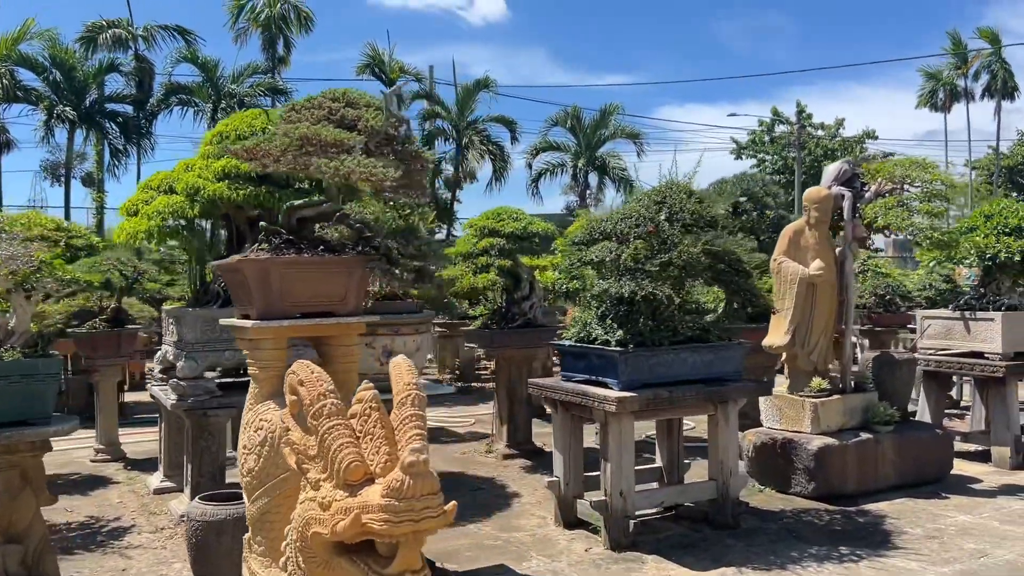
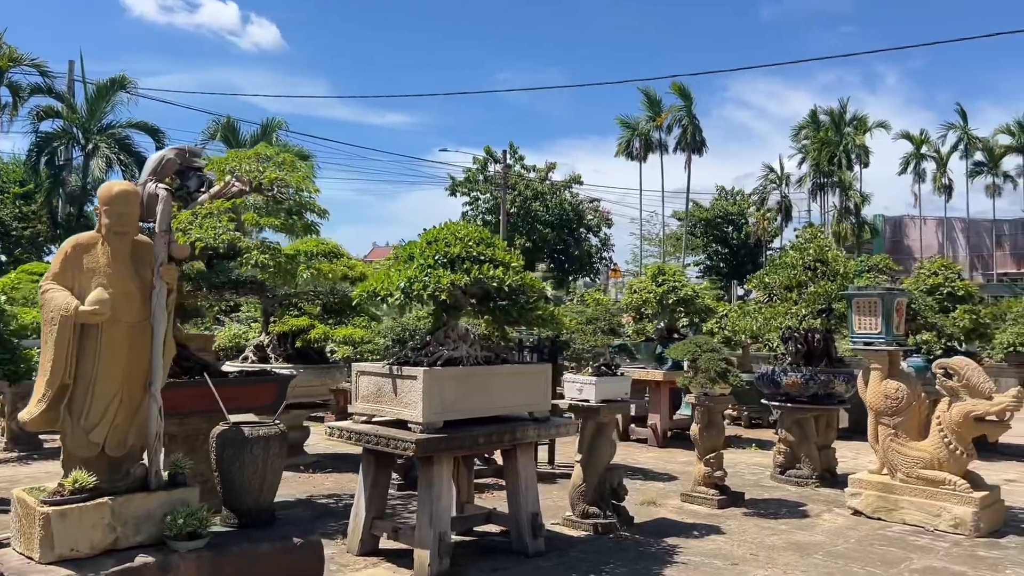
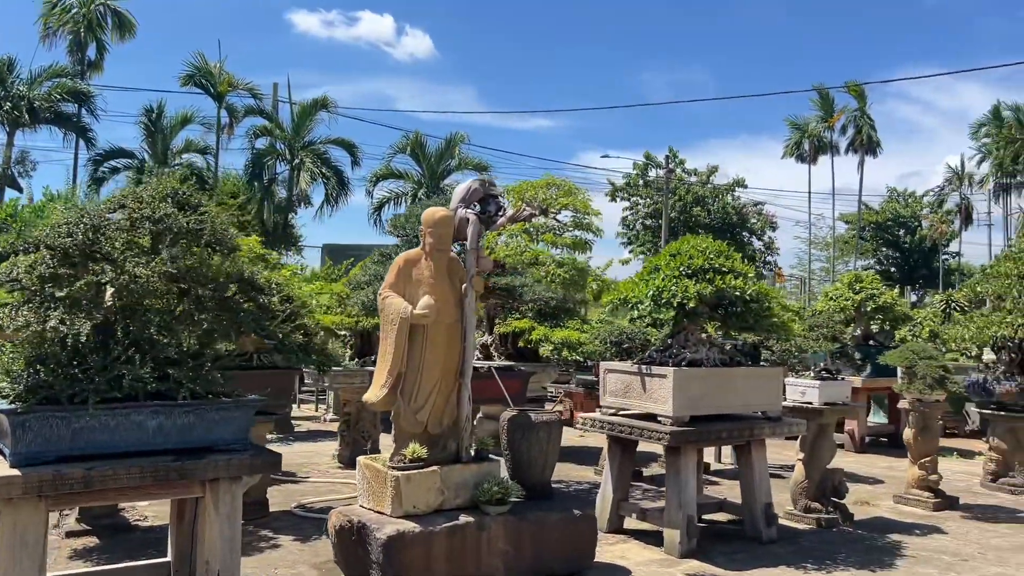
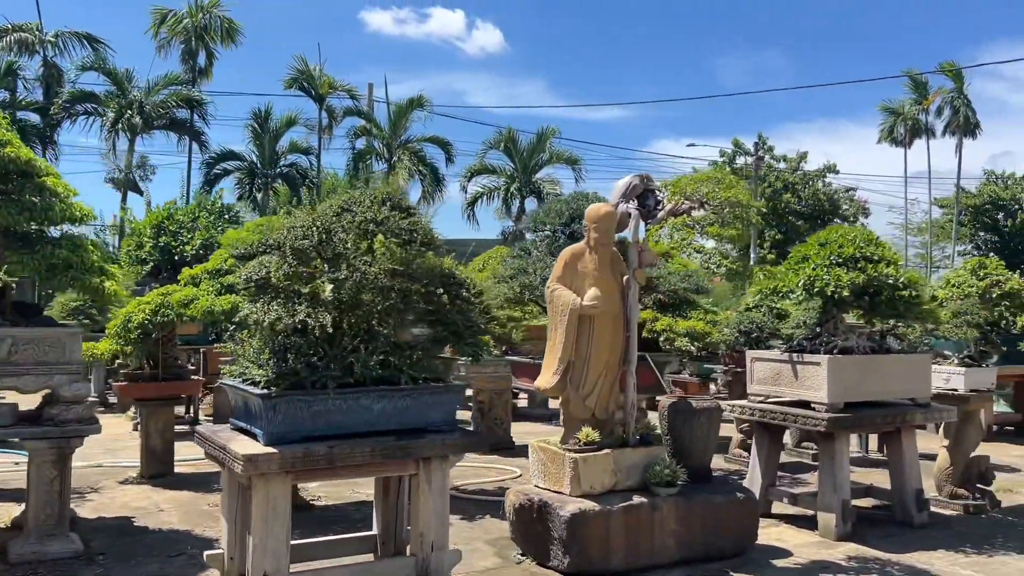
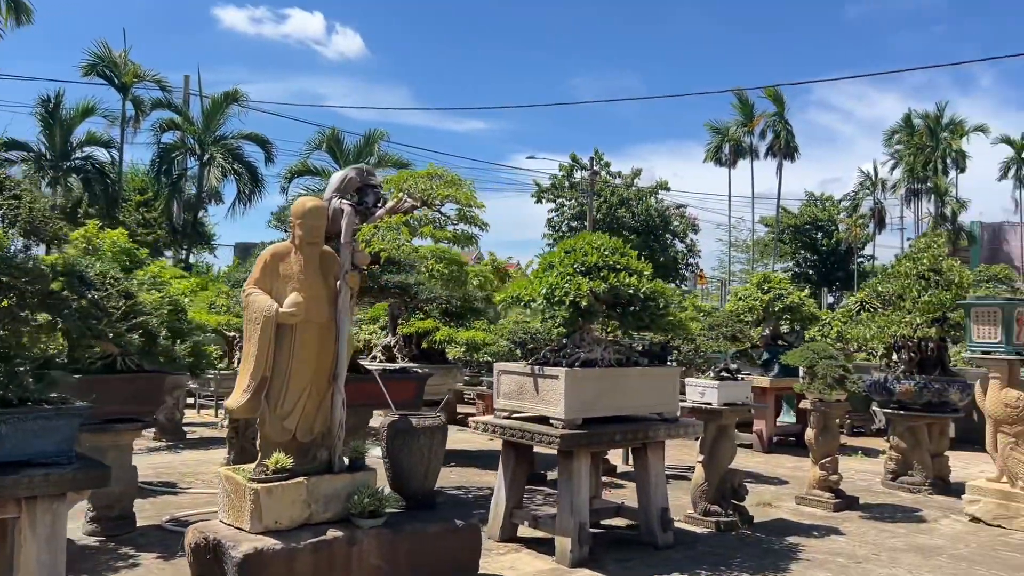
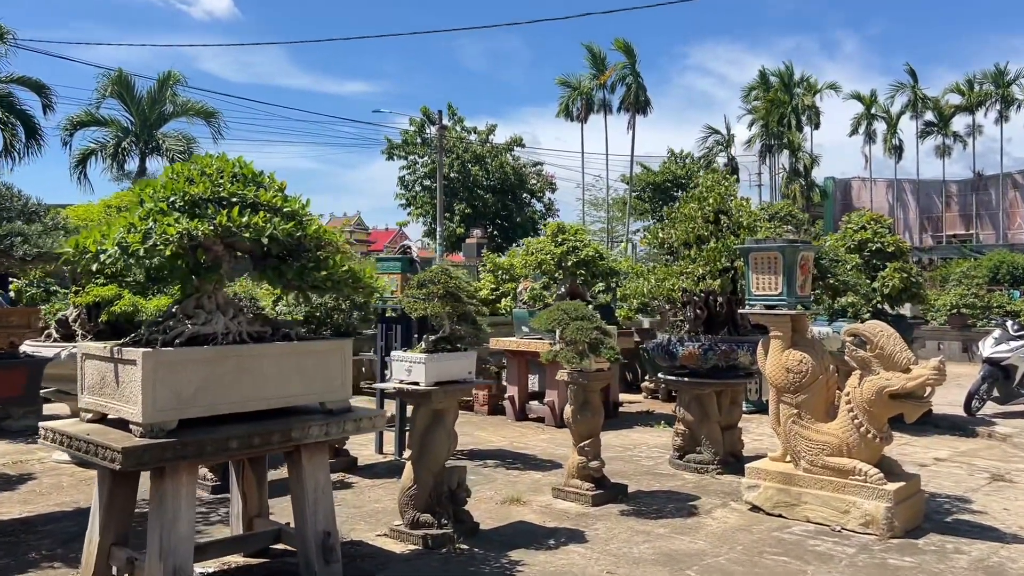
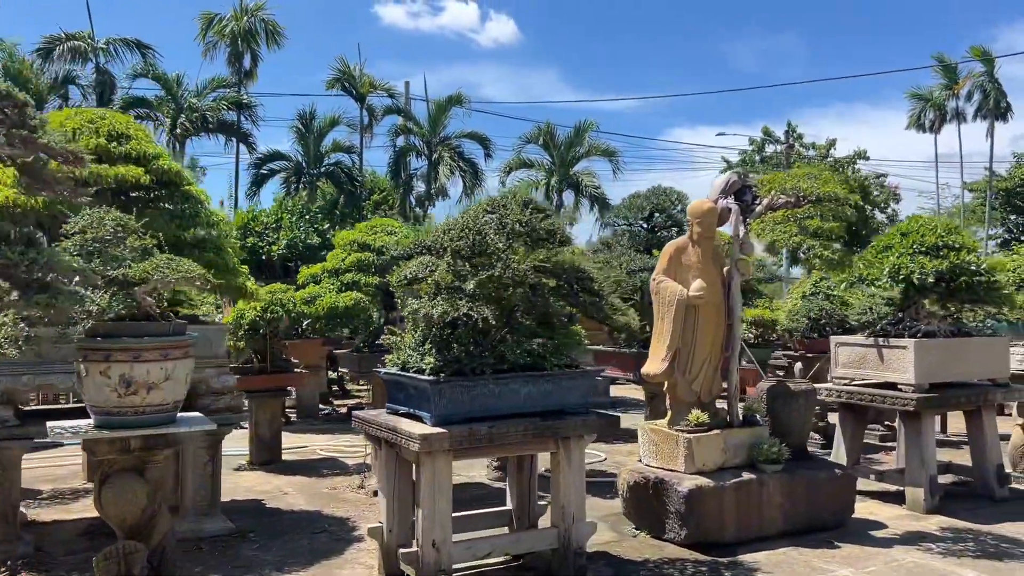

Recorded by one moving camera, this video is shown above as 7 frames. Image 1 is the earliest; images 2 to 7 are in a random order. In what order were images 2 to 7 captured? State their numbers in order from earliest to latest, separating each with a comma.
7, 4, 3, 5, 2, 6
